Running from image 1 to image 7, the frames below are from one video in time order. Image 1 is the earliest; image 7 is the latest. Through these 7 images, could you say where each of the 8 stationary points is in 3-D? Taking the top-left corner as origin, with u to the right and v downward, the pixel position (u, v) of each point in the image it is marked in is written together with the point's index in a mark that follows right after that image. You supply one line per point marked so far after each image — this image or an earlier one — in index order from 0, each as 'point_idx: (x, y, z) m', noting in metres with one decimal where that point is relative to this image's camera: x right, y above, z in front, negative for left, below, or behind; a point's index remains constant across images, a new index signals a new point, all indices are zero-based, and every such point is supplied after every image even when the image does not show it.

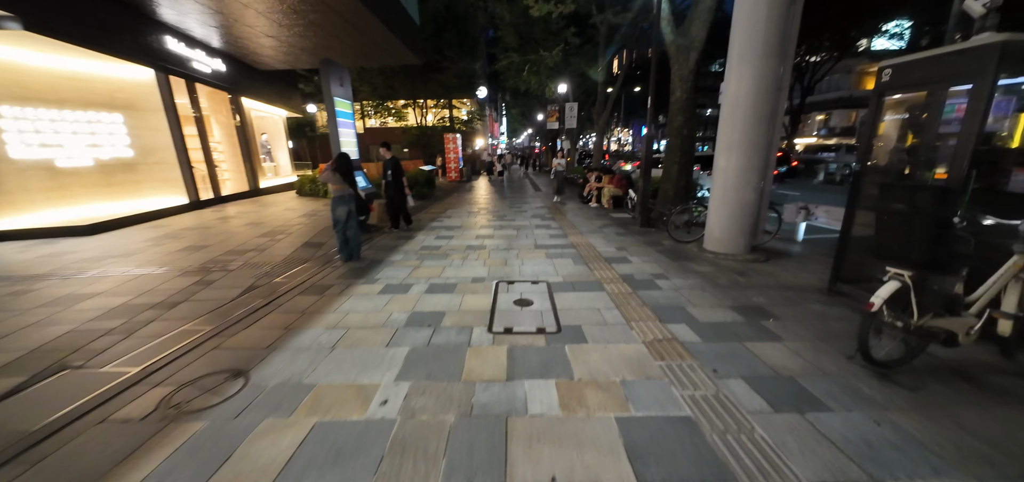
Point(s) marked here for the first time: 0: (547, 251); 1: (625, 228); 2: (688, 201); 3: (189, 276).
0: (+0.7, -0.2, +6.2) m
1: (+2.7, +0.3, +8.0) m
2: (+4.8, +1.1, +9.0) m
3: (-4.8, -0.5, +5.0) m
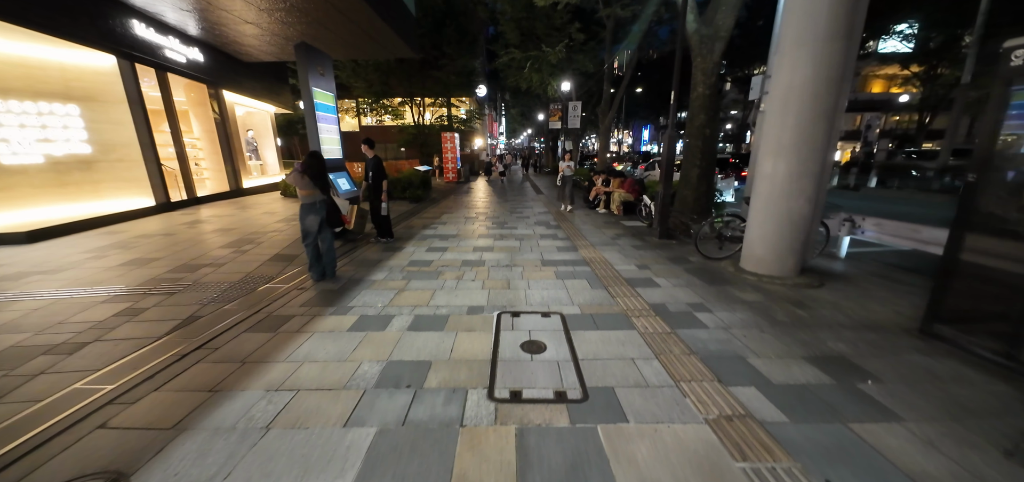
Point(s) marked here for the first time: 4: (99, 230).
0: (+0.7, -0.5, +5.2) m
1: (+2.8, 0.0, +7.1) m
2: (+4.9, +0.8, +8.2) m
3: (-4.8, -0.7, +4.0) m
4: (-10.0, +0.2, +8.0) m
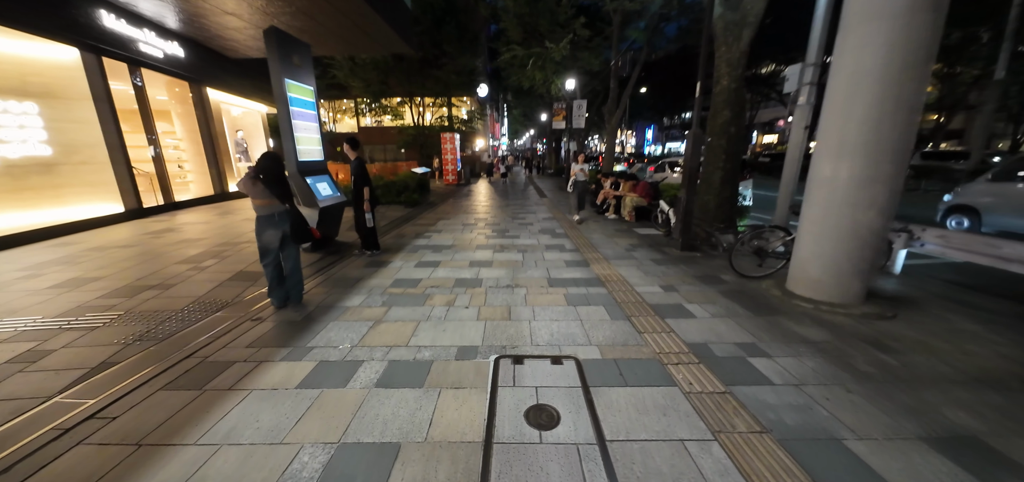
0: (+0.7, -0.7, +4.4) m
1: (+2.8, -0.2, +6.2) m
2: (+4.9, +0.5, +7.3) m
3: (-4.8, -1.0, +3.2) m
4: (-9.9, 0.0, +7.2) m
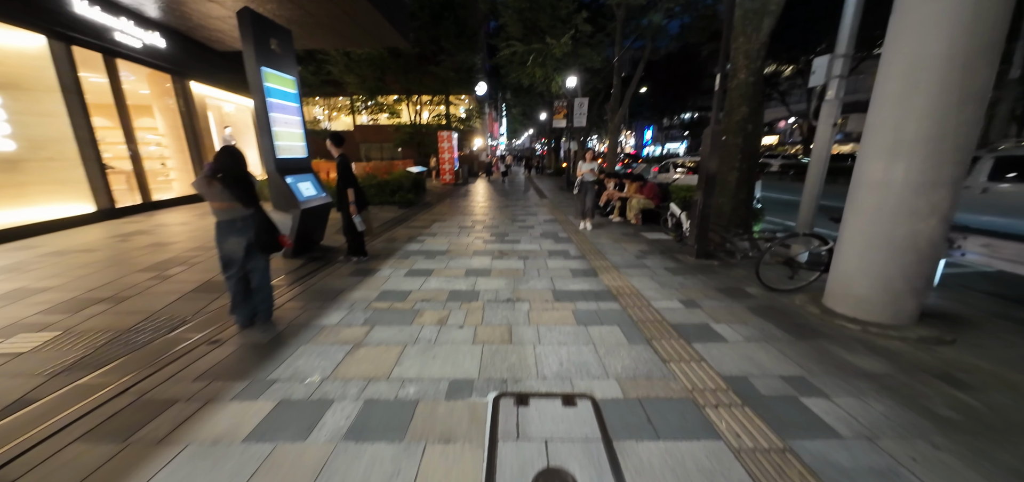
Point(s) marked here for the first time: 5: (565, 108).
0: (+0.7, -0.8, +3.9) m
1: (+2.8, -0.3, +5.7) m
2: (+4.9, +0.4, +6.8) m
3: (-4.7, -1.0, +2.7) m
4: (-9.9, -0.1, +6.7) m
5: (+3.2, +8.0, +19.8) m
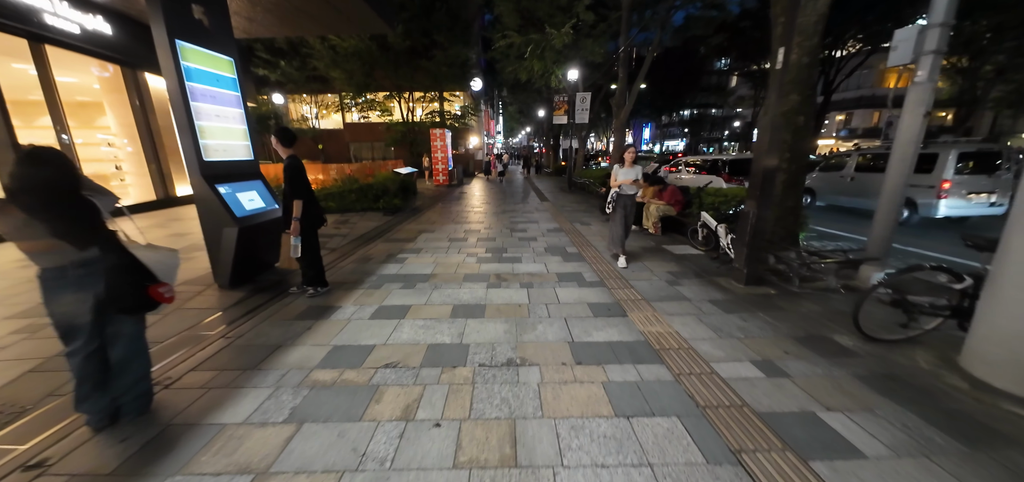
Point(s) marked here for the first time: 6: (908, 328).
0: (+0.8, -1.1, +2.7) m
1: (+2.8, -0.6, +4.5) m
2: (+4.9, +0.1, +5.6) m
3: (-4.7, -1.4, +1.4) m
4: (-9.9, -0.5, +5.4) m
5: (+3.0, +7.7, +18.6) m
6: (+3.7, -0.8, +3.1) m
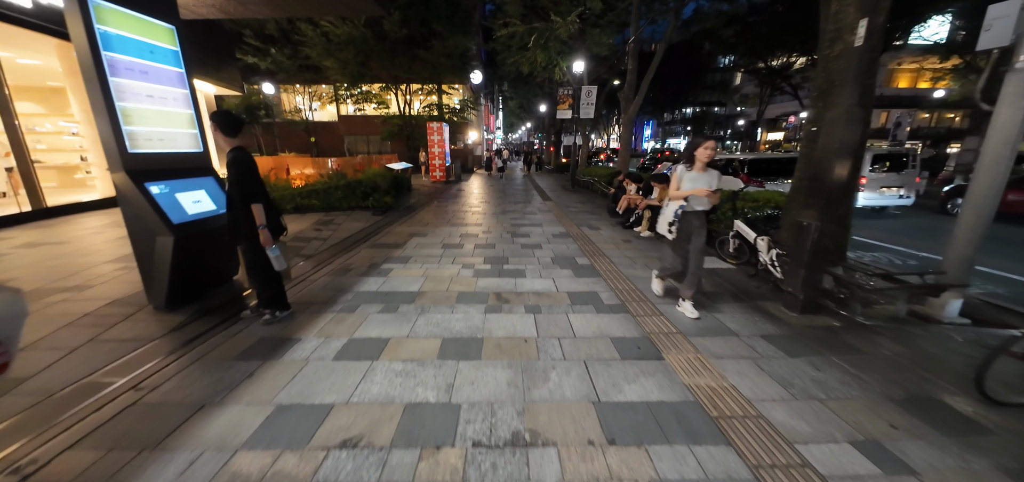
0: (+0.8, -1.3, +1.9) m
1: (+2.8, -0.8, +3.7) m
2: (+4.9, -0.1, +4.8) m
3: (-4.7, -1.6, +0.6) m
4: (-9.9, -0.5, +4.5) m
5: (+3.1, +7.7, +17.7) m
6: (+3.7, -1.0, +2.3) m
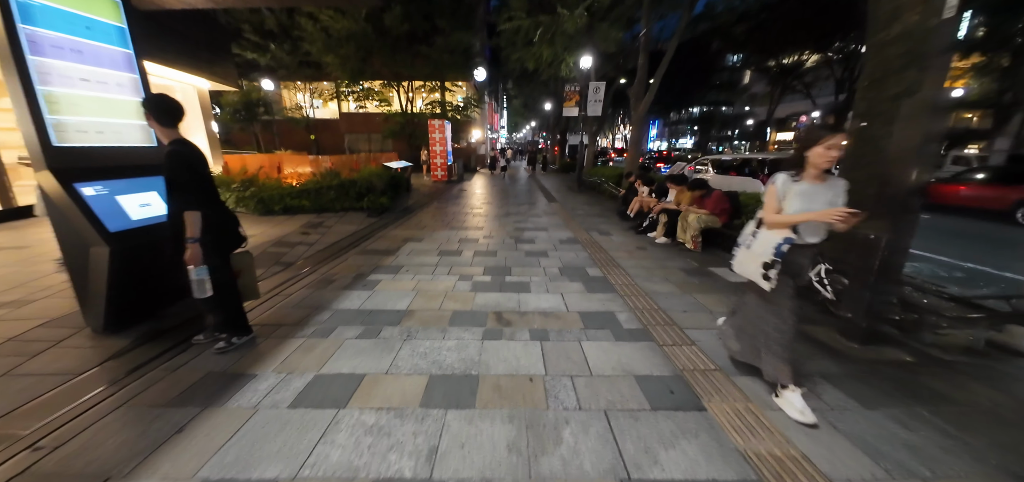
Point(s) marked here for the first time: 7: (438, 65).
0: (+0.8, -1.5, +1.3) m
1: (+2.9, -1.0, +3.1) m
2: (+5.0, -0.2, +4.2) m
3: (-4.7, -1.7, +0.1) m
4: (-9.8, -0.6, +4.0) m
5: (+3.3, +7.6, +17.0) m
6: (+3.7, -1.2, +1.7) m
7: (-4.3, +10.2, +18.9) m
